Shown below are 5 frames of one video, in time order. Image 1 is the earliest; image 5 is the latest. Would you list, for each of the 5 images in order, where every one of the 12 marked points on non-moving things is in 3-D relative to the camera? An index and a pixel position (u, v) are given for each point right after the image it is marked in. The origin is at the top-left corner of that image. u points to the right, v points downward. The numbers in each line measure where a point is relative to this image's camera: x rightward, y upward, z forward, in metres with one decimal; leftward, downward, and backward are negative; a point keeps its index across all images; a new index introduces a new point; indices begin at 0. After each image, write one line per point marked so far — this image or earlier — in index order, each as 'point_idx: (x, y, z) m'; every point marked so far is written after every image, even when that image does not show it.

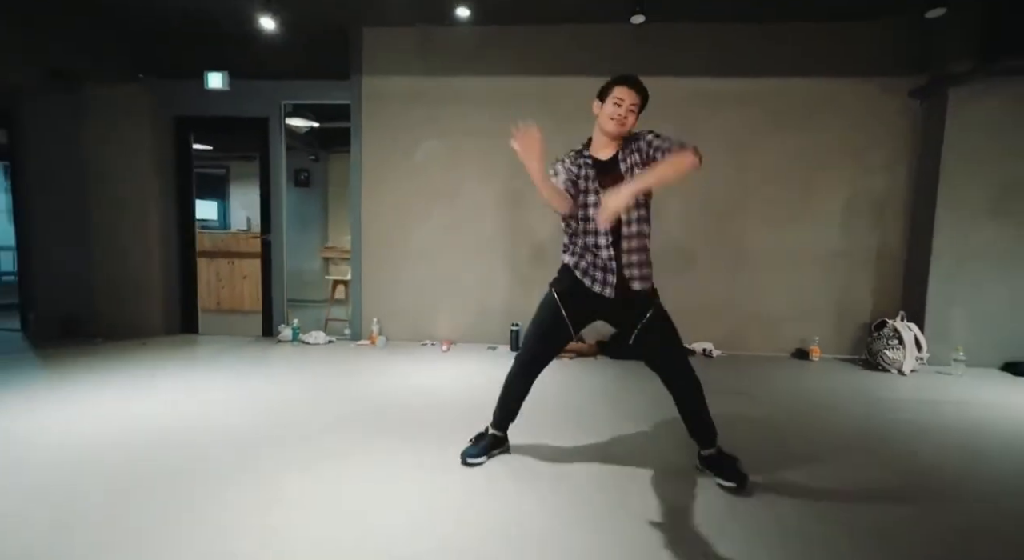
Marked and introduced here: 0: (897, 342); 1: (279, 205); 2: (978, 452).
0: (+2.9, -0.5, +3.9) m
1: (-2.2, +0.7, +4.9) m
2: (+2.4, -0.9, +2.5) m
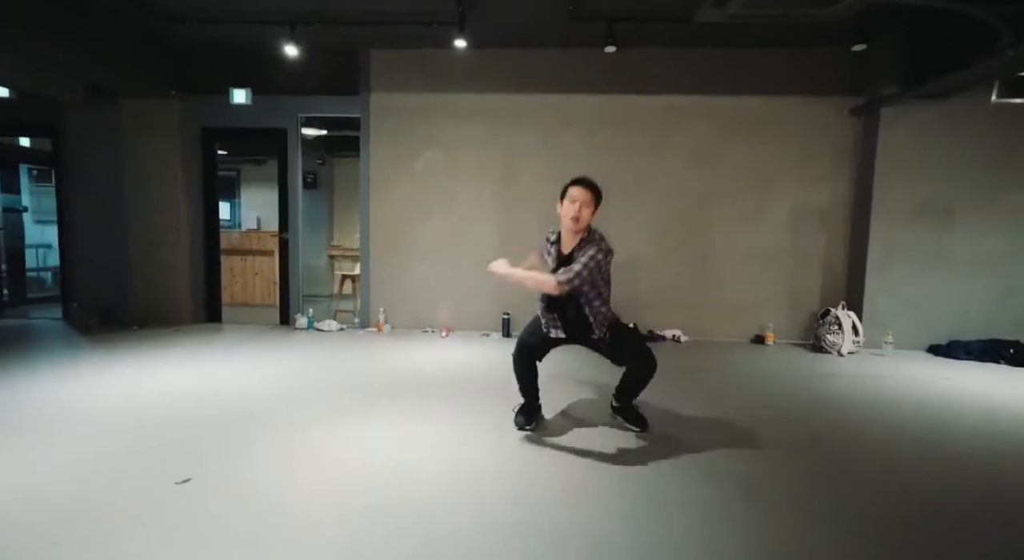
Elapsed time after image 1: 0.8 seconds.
0: (+2.8, -0.4, +4.5) m
1: (-2.3, +0.8, +5.4) m
2: (+2.3, -0.8, +3.1) m
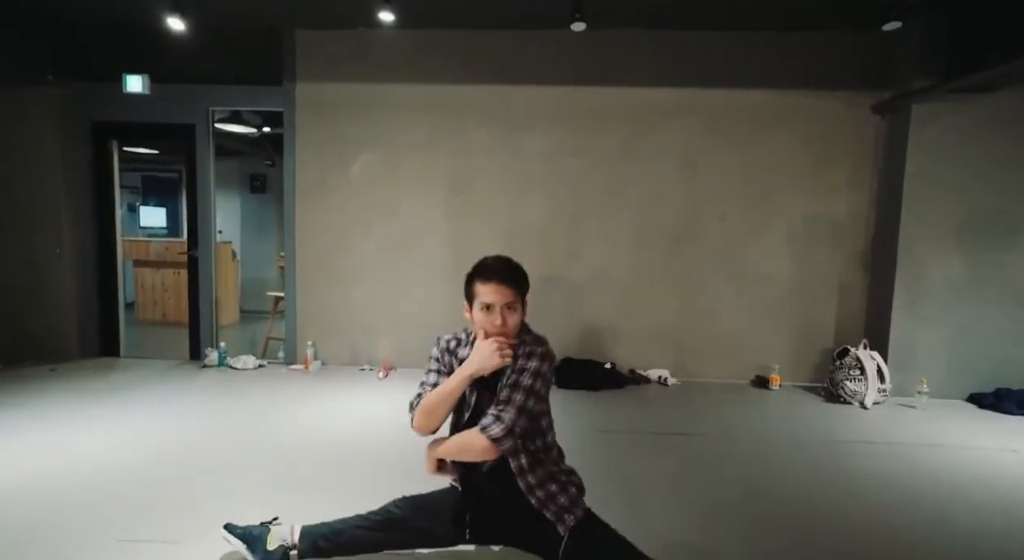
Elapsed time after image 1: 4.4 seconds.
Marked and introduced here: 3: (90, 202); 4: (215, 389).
0: (+2.5, -0.7, +3.7) m
1: (-2.7, +0.5, +4.5) m
2: (+1.9, -1.0, +2.3) m
3: (-3.7, +0.7, +4.5) m
4: (-2.3, -0.8, +4.0) m
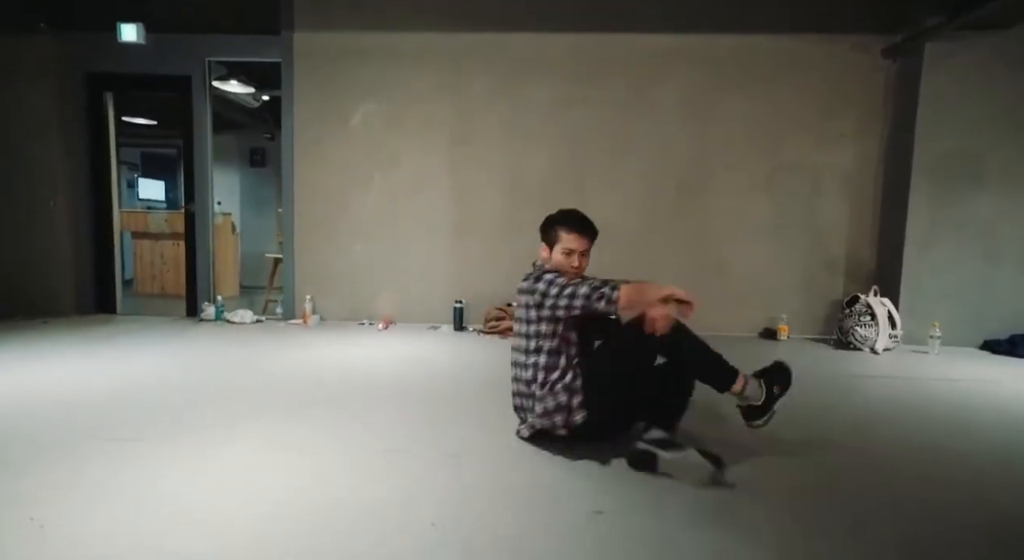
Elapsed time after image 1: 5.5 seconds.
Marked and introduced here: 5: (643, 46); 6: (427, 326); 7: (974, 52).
0: (+2.5, -0.3, +3.6) m
1: (-2.6, +0.9, +4.4) m
2: (+2.0, -0.6, +2.2) m
3: (-3.7, +1.1, +4.4) m
4: (-2.3, -0.4, +3.9) m
5: (+1.1, +1.8, +4.1) m
6: (-0.7, -0.4, +4.3) m
7: (+3.3, +1.6, +3.7) m
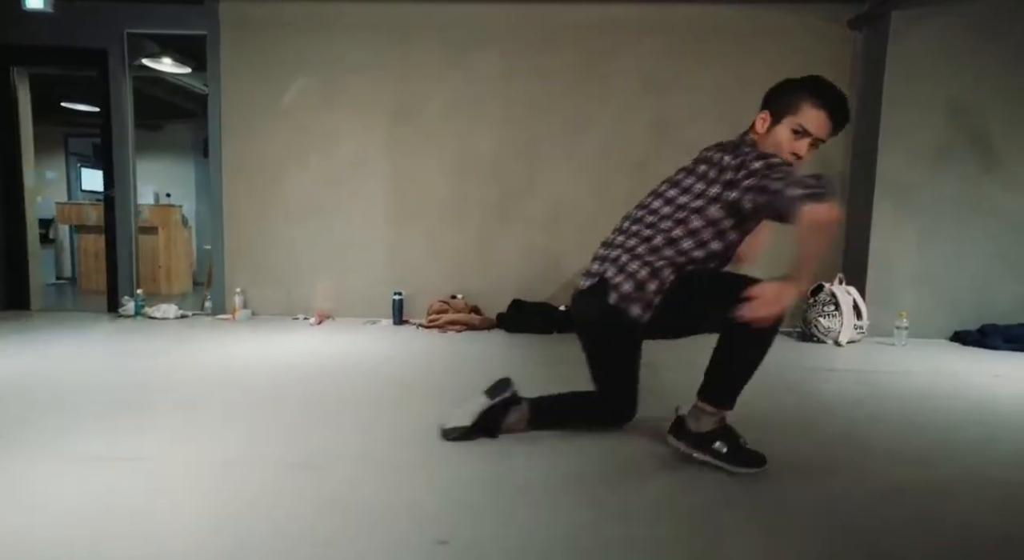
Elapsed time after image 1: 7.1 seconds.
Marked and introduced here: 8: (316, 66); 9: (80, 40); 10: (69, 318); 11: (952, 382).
0: (+2.1, -0.2, +3.4) m
1: (-3.1, +1.0, +4.1) m
2: (+1.6, -0.6, +2.0) m
3: (-4.1, +1.1, +4.1) m
4: (-2.7, -0.4, +3.6) m
5: (+0.6, +1.9, +3.8) m
6: (-1.1, -0.3, +4.0) m
7: (+2.8, +1.7, +3.4) m
8: (-1.5, +1.6, +4.0) m
9: (-3.3, +1.8, +4.0) m
10: (-3.4, -0.3, +4.0) m
11: (+2.2, -0.5, +2.6) m
